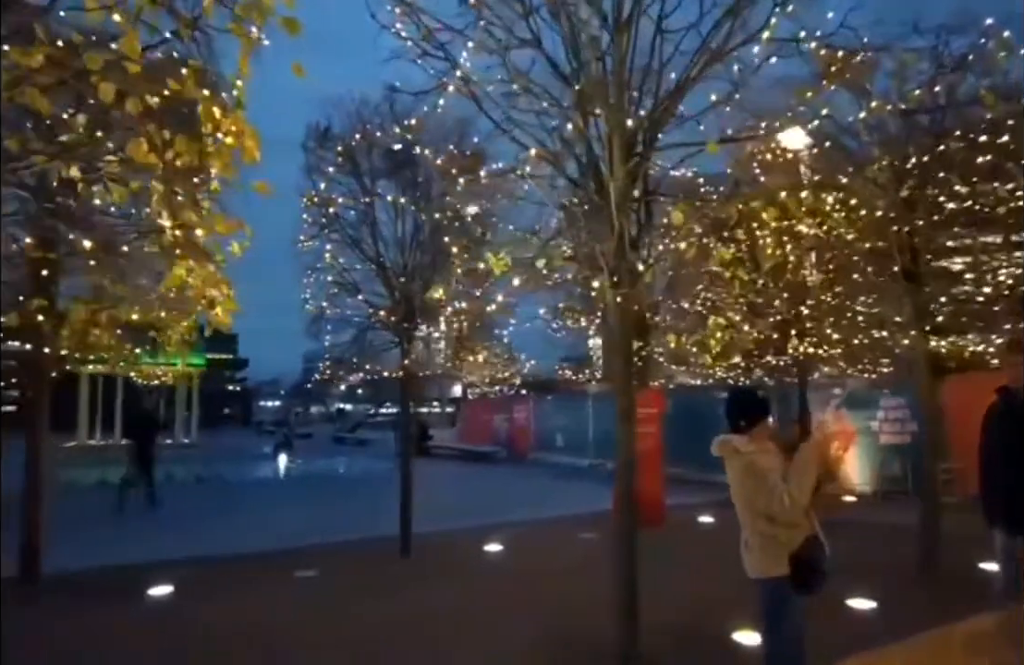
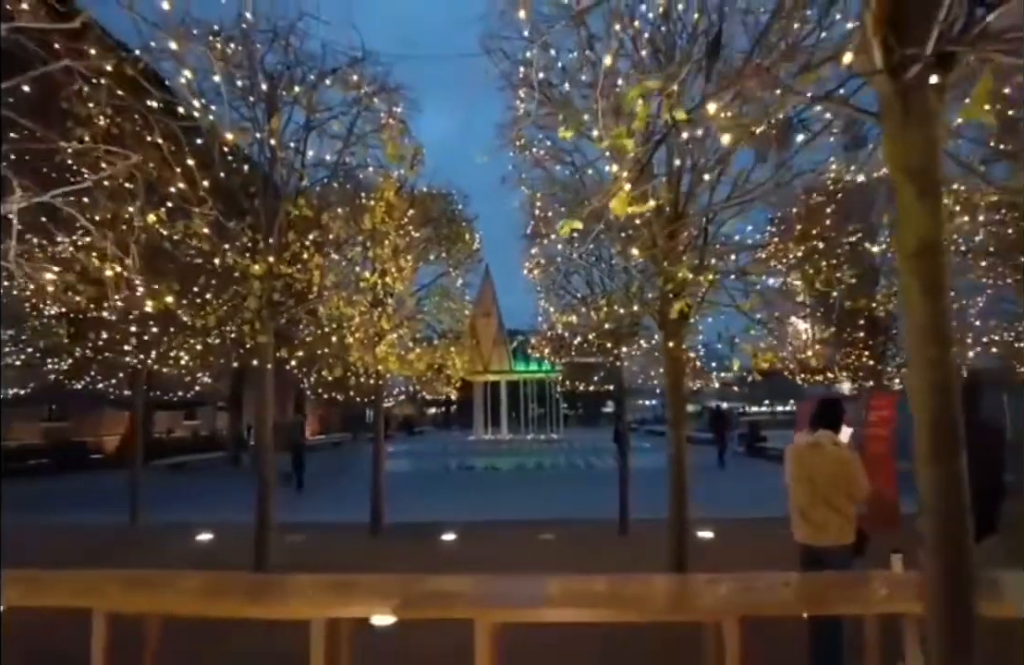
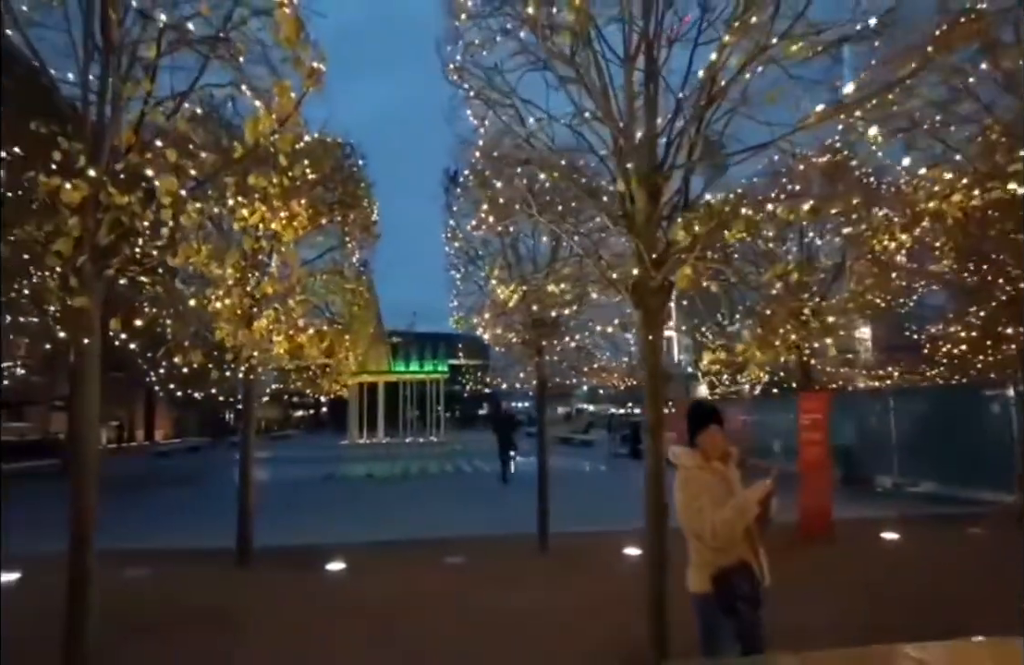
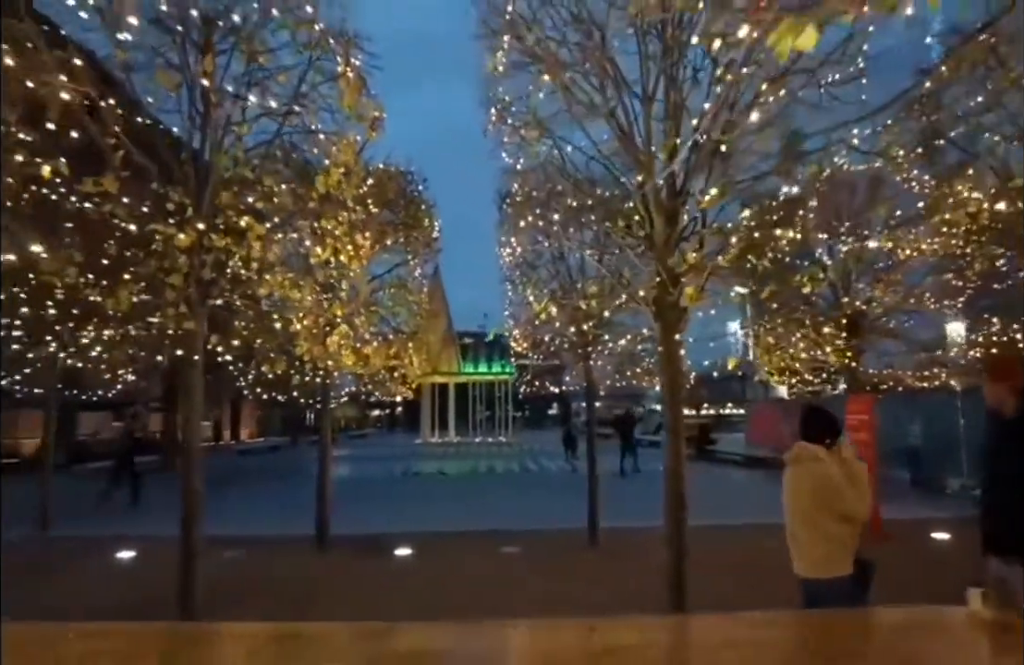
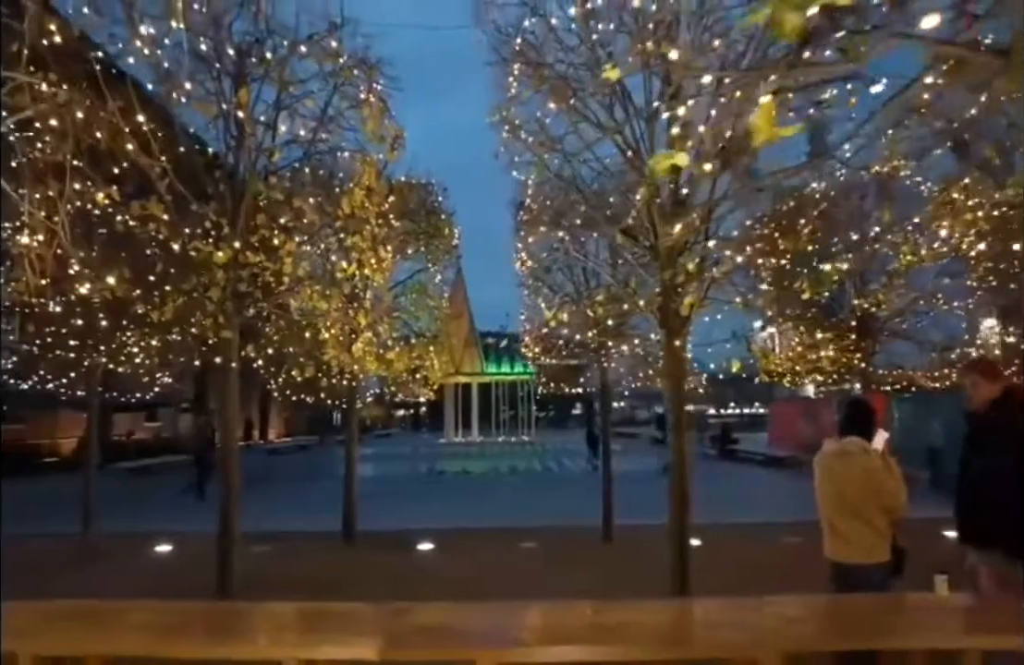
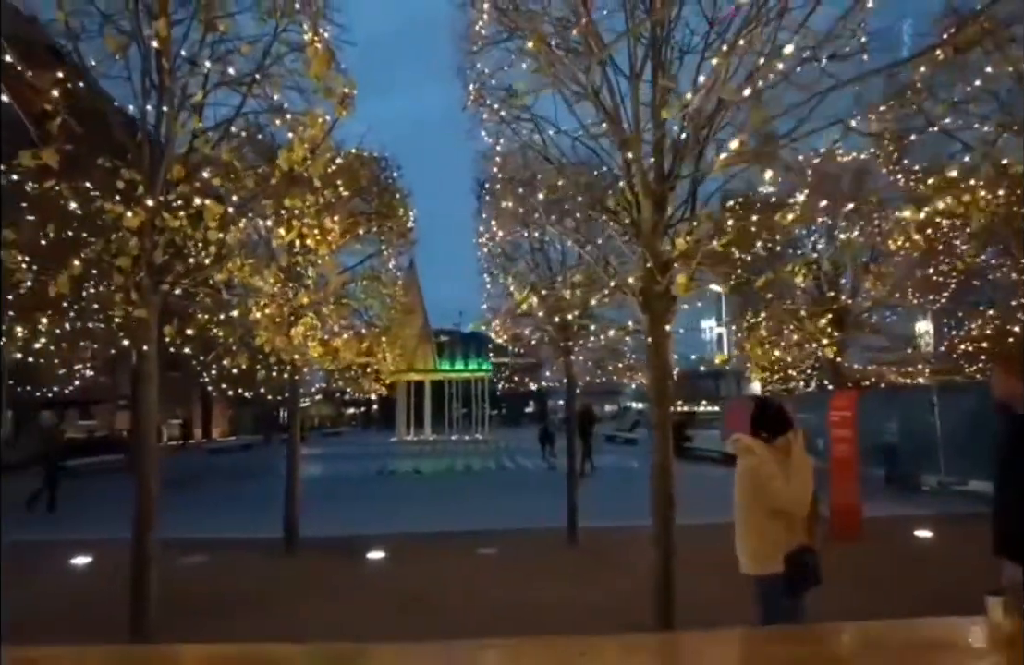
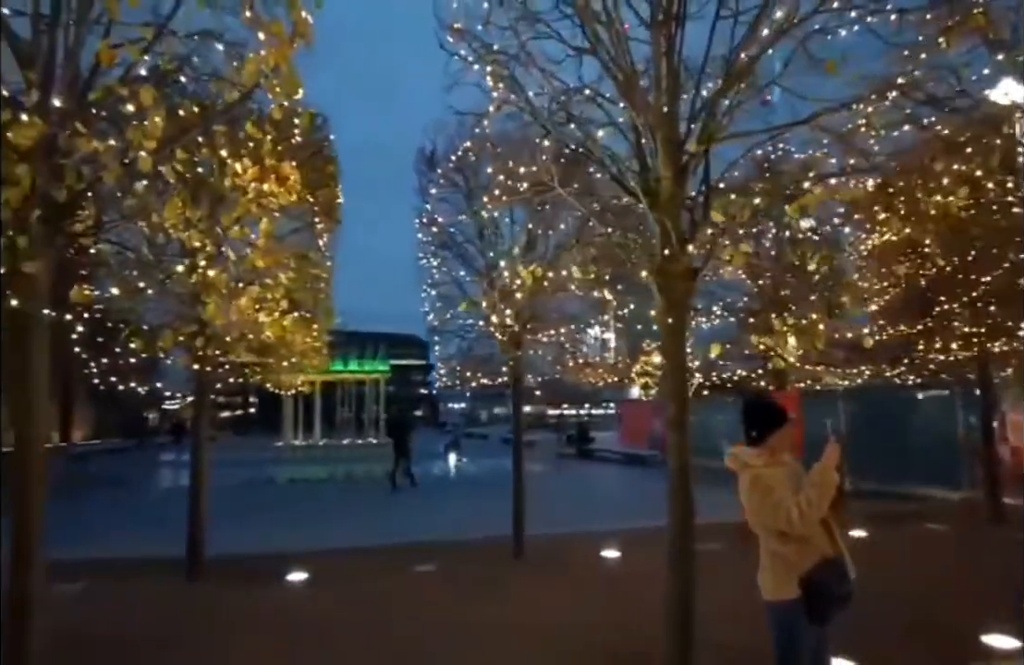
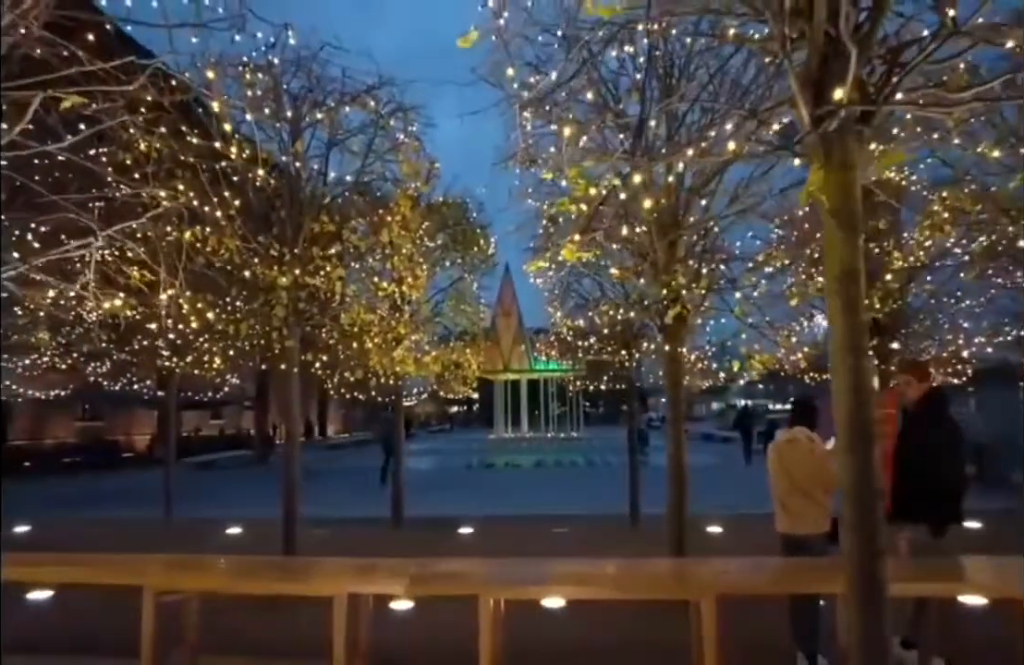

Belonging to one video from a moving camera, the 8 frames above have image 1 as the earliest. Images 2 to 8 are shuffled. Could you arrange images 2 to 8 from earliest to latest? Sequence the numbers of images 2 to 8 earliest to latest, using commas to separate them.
7, 3, 6, 4, 5, 2, 8
